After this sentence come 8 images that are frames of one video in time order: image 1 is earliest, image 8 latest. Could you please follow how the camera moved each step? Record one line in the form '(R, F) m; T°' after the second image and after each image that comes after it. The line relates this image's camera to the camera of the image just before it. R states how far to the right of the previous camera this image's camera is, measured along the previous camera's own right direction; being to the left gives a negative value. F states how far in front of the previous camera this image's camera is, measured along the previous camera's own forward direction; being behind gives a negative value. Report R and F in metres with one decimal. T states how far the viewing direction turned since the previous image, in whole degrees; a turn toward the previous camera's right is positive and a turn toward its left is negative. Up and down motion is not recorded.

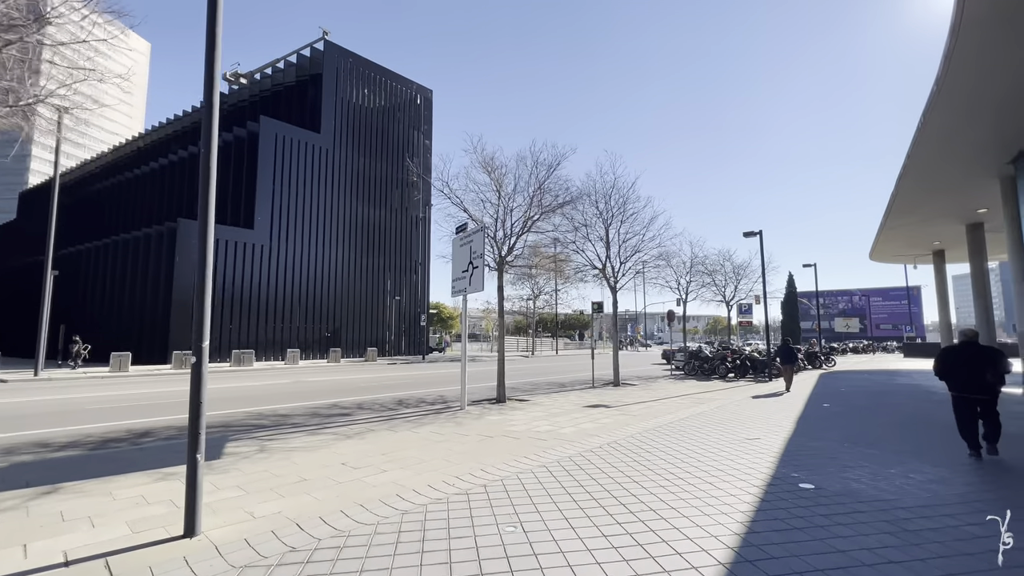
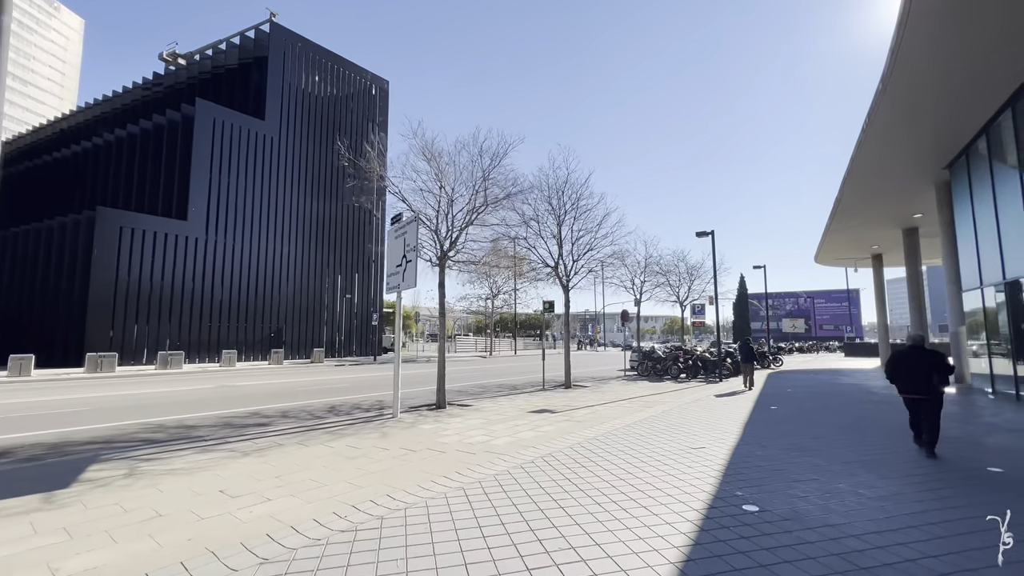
(+0.5, +0.8) m; +5°
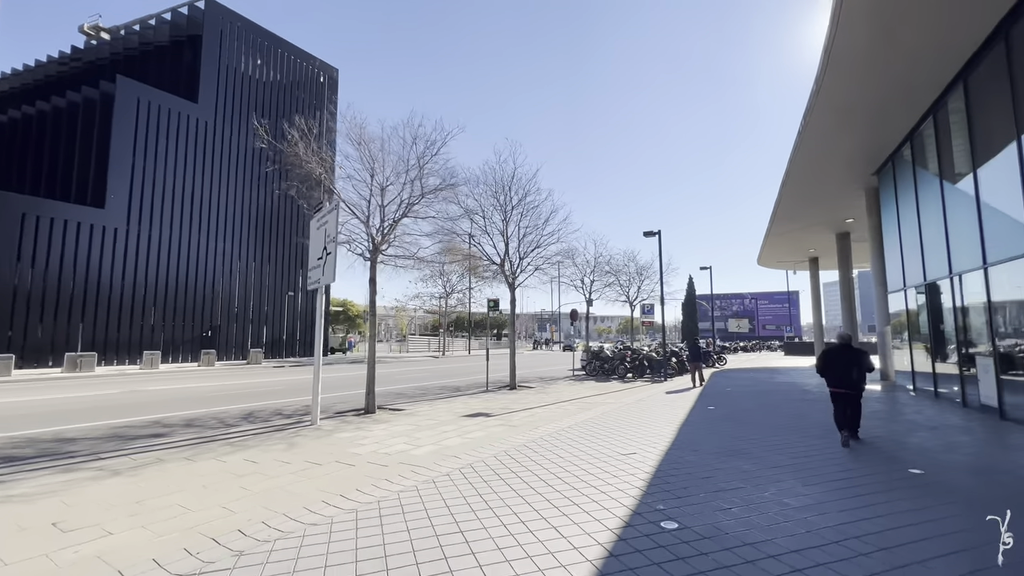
(+0.6, +0.5) m; +5°
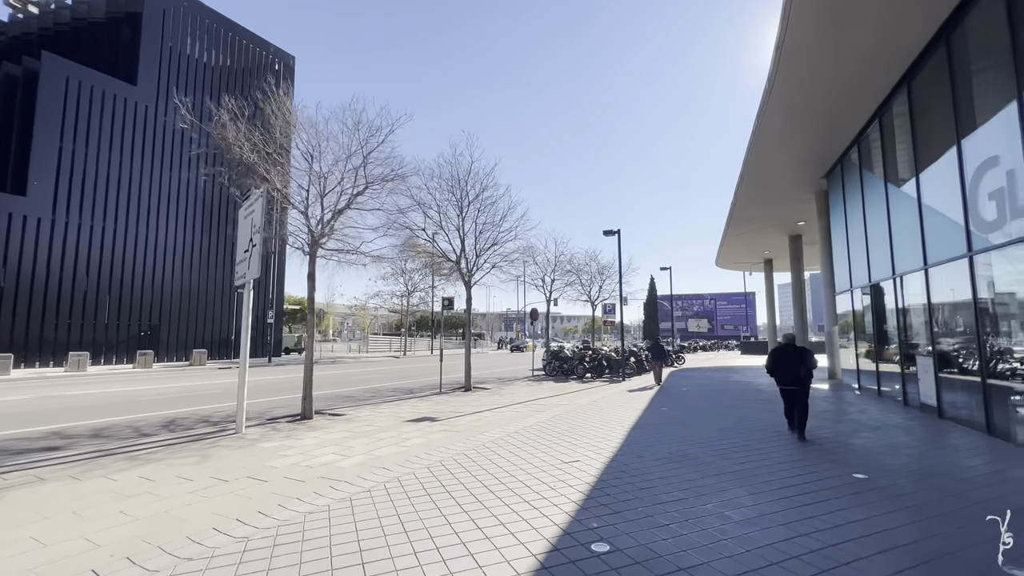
(+0.4, +0.5) m; +4°
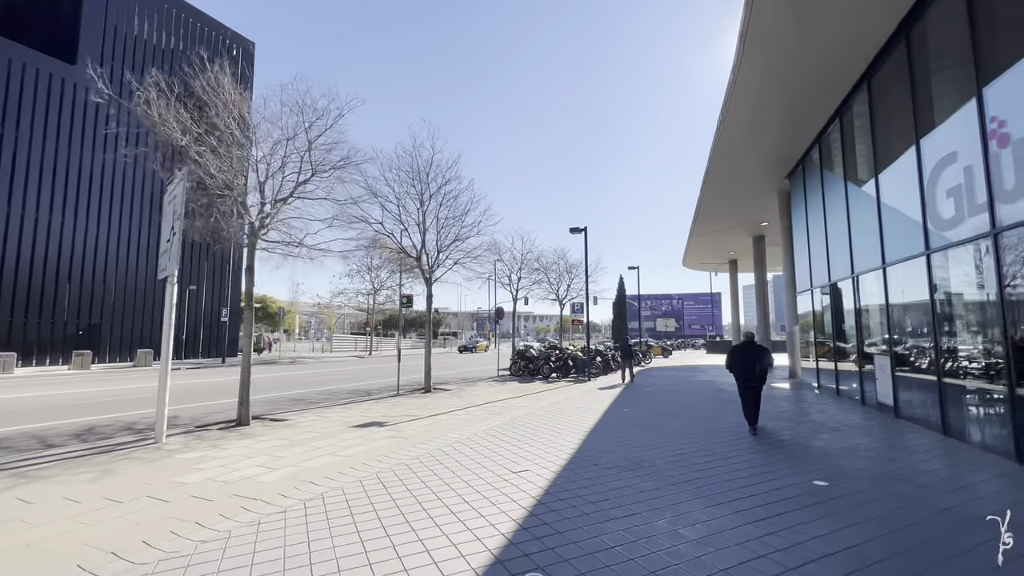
(+0.3, +0.5) m; +3°
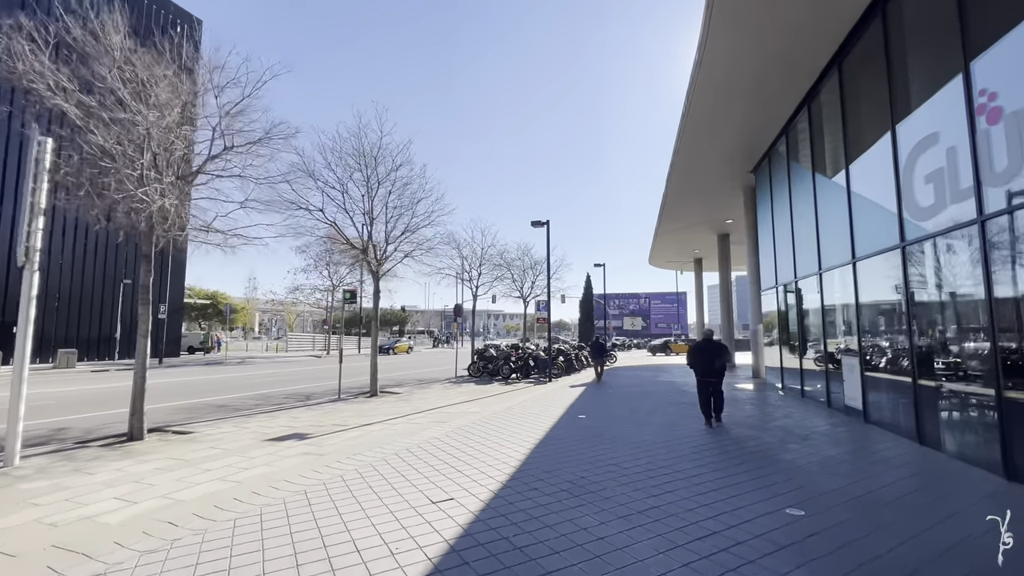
(+0.5, +0.9) m; +4°
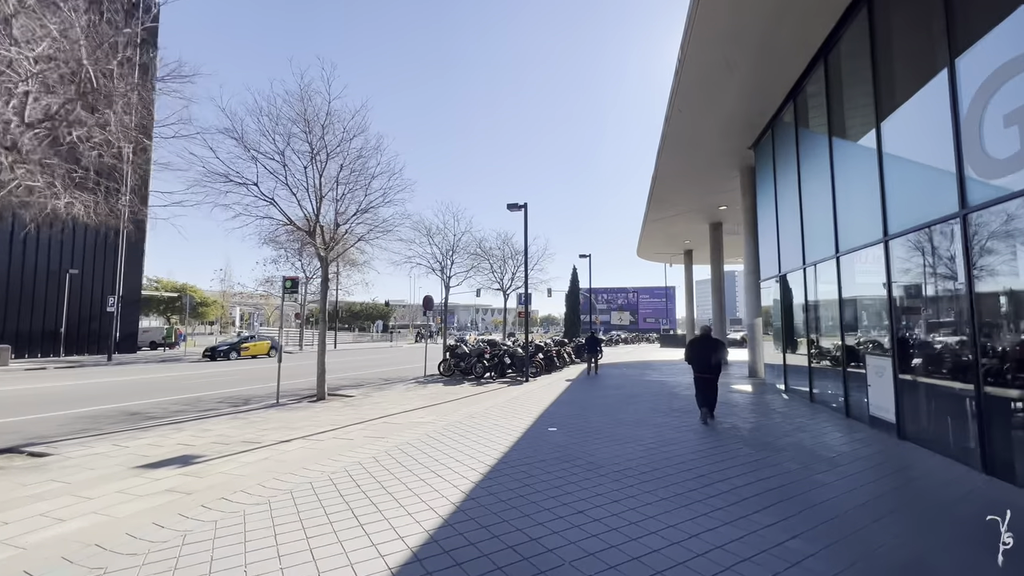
(+0.5, +1.6) m; +1°
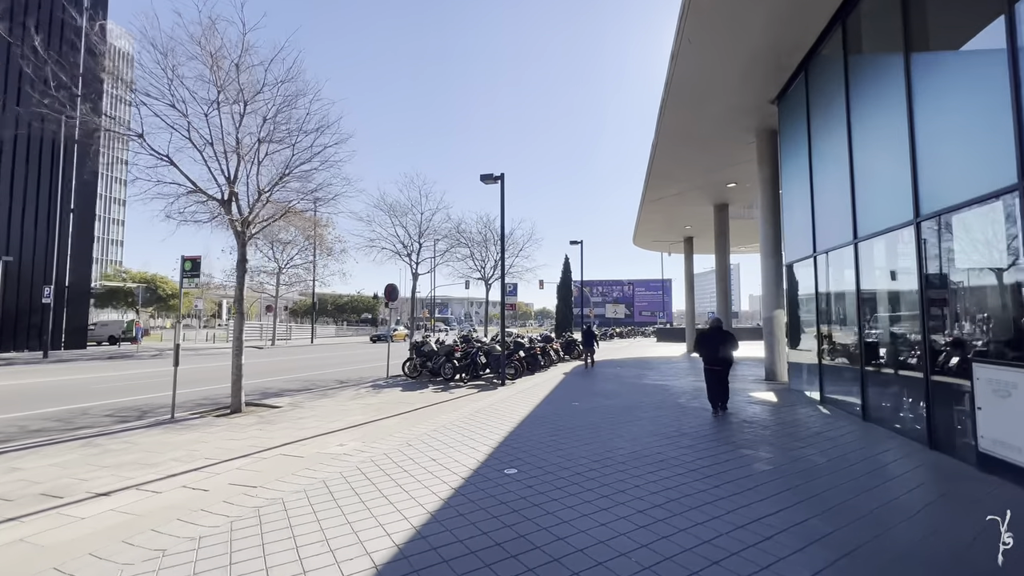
(+0.6, +2.3) m; +1°
